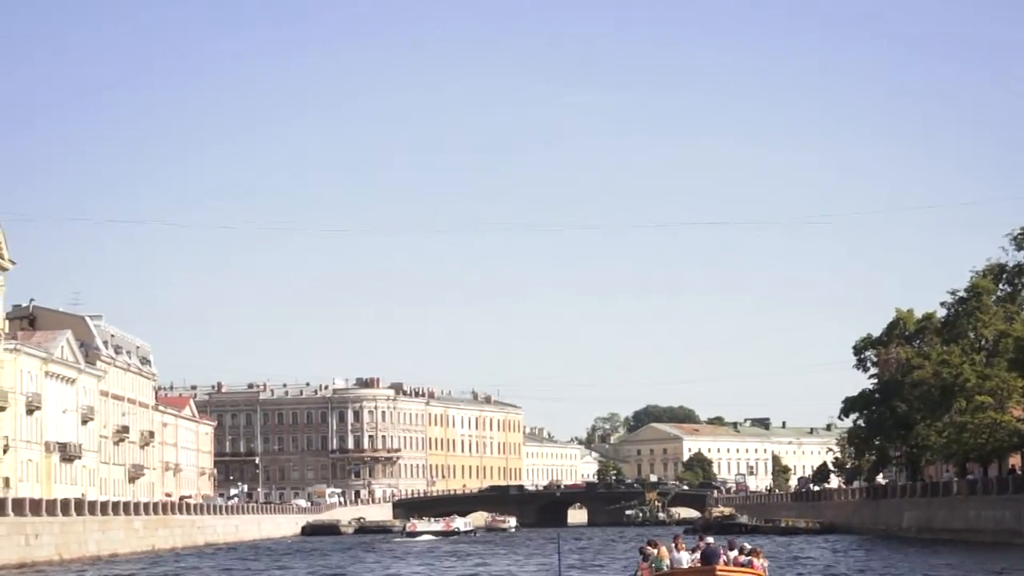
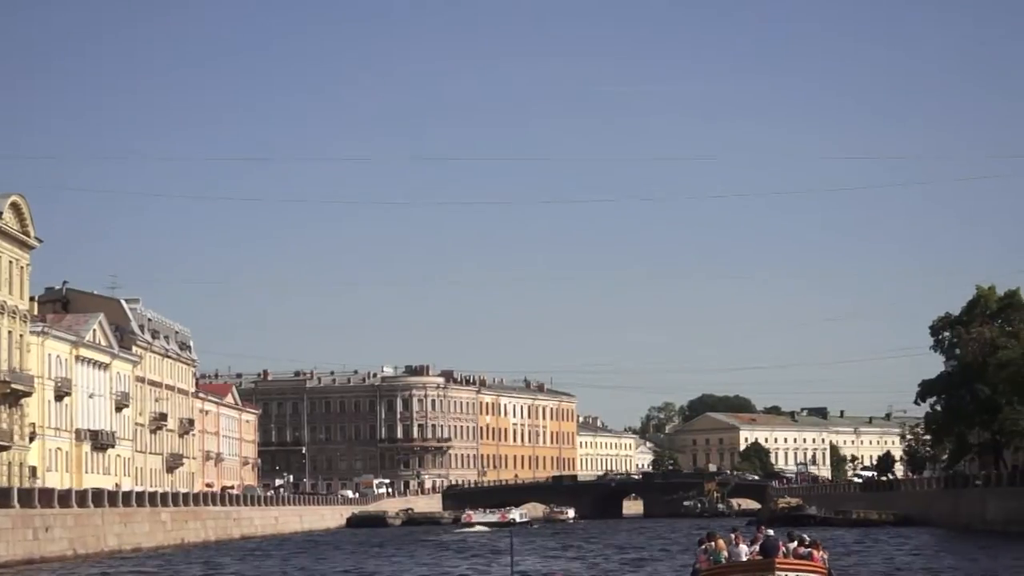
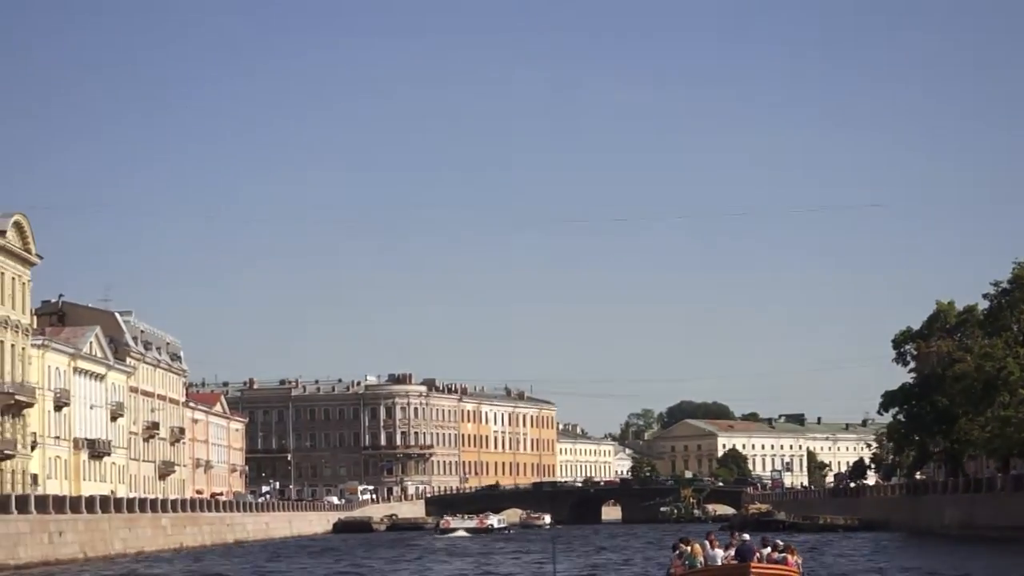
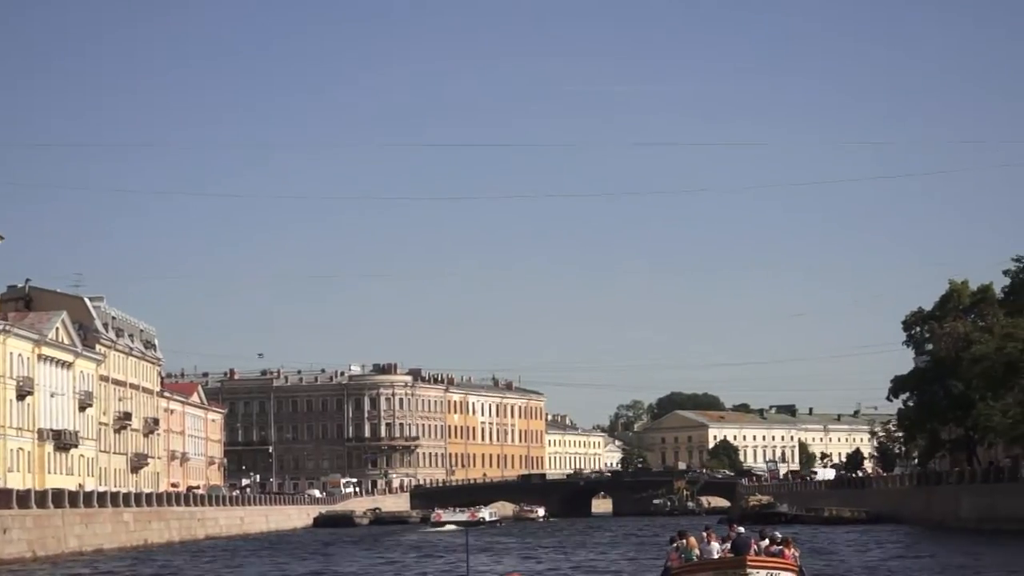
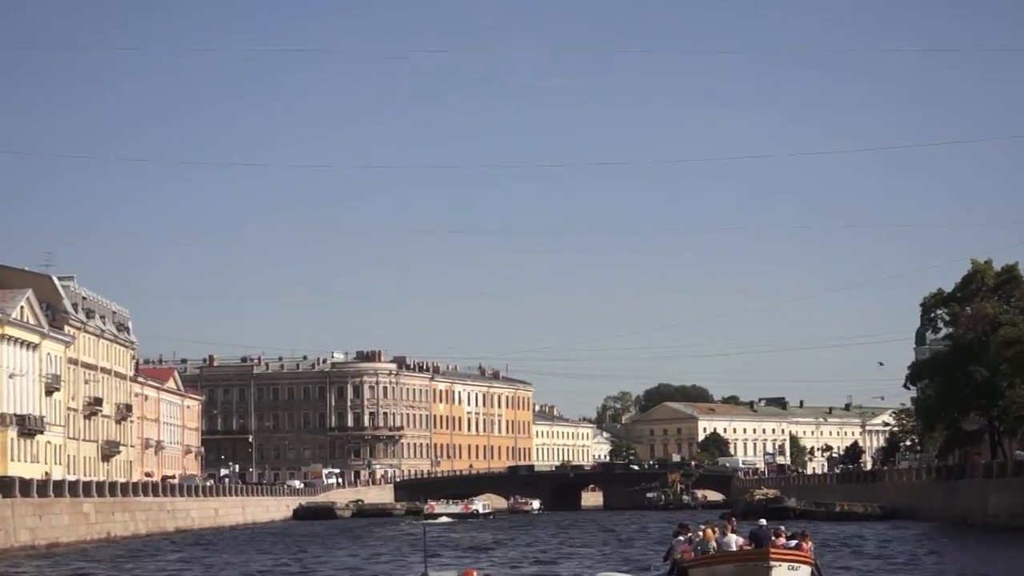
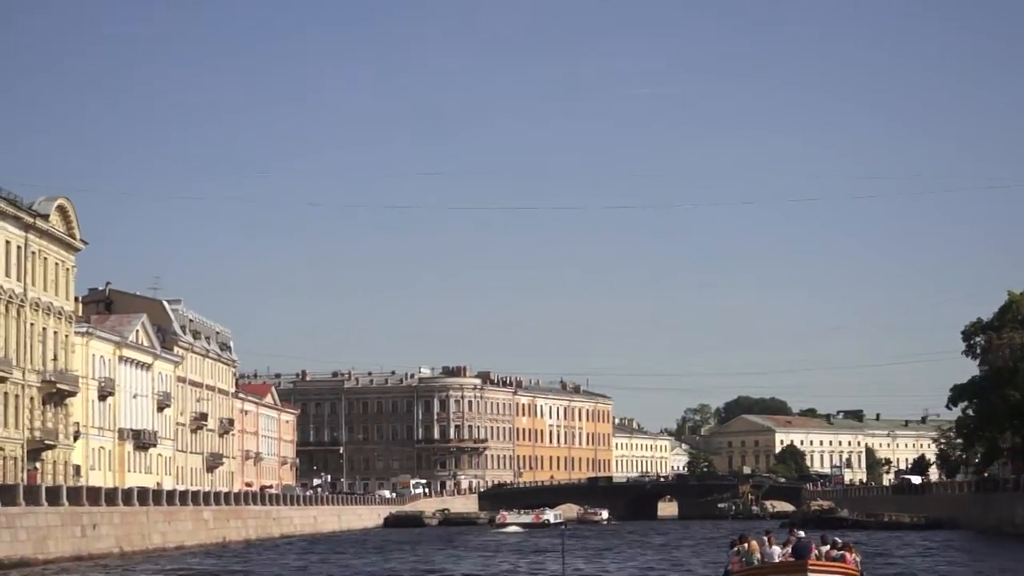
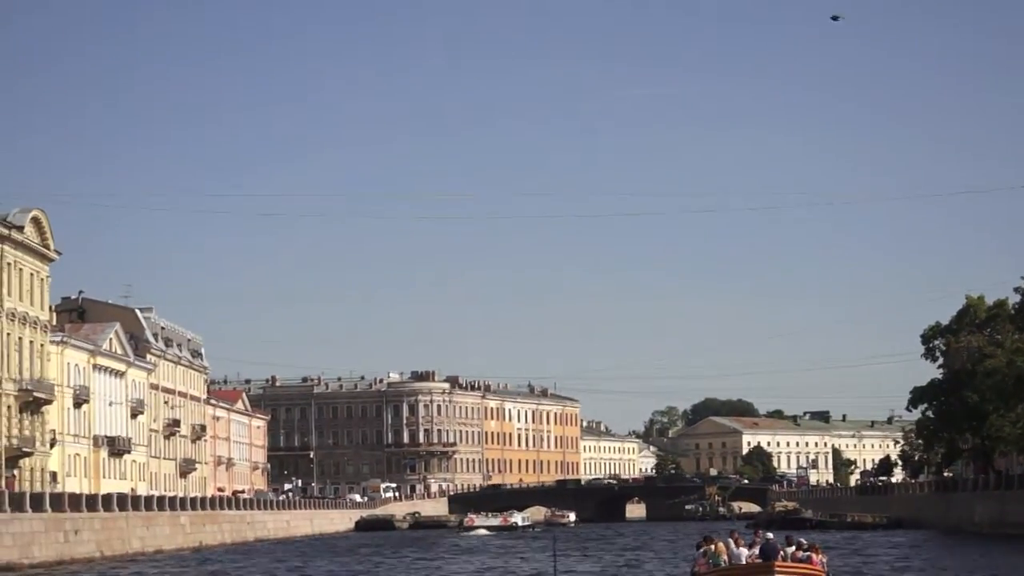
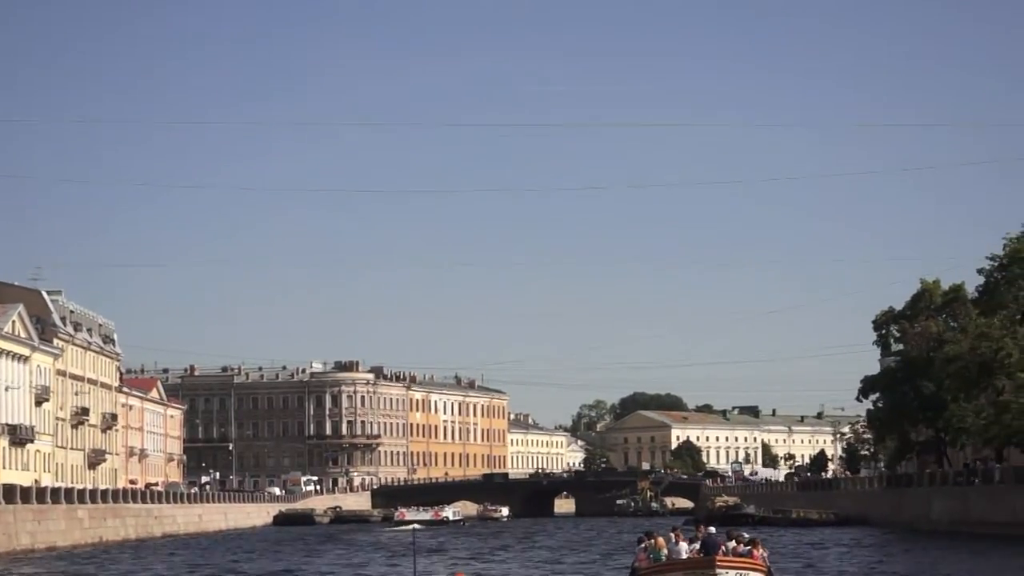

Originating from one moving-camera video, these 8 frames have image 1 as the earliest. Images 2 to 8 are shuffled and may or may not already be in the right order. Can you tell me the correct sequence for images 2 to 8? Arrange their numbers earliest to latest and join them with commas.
3, 7, 6, 2, 4, 8, 5
